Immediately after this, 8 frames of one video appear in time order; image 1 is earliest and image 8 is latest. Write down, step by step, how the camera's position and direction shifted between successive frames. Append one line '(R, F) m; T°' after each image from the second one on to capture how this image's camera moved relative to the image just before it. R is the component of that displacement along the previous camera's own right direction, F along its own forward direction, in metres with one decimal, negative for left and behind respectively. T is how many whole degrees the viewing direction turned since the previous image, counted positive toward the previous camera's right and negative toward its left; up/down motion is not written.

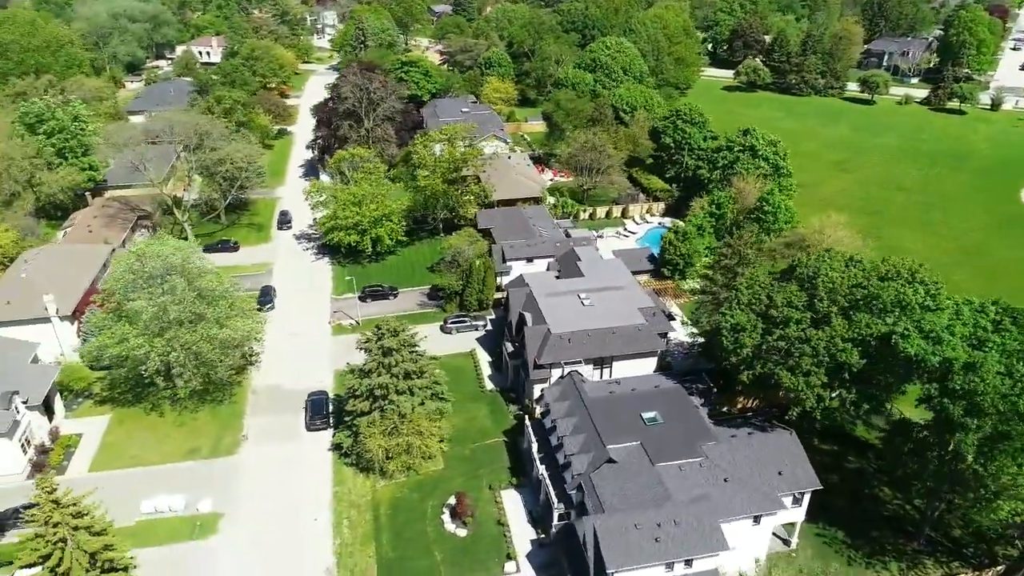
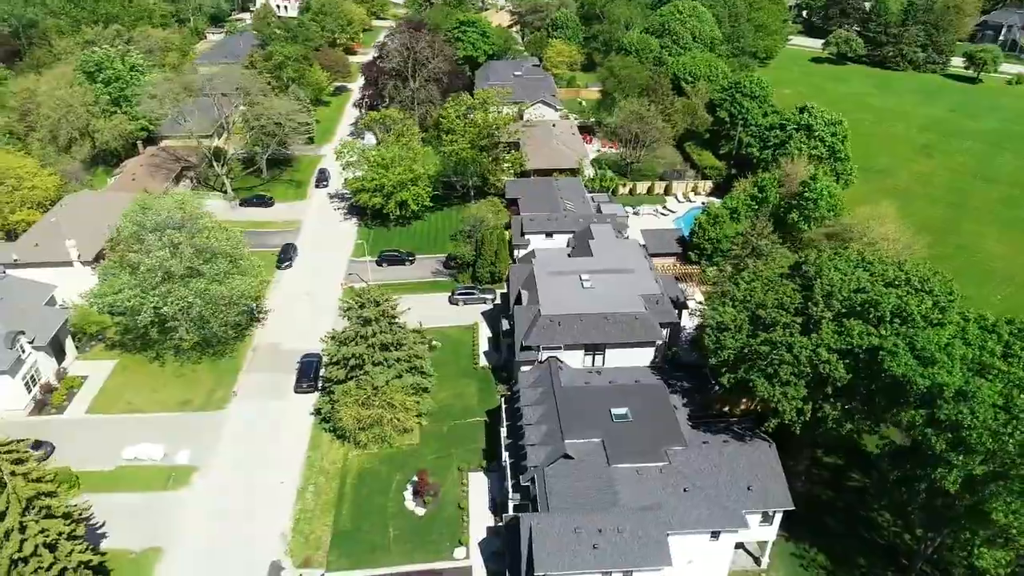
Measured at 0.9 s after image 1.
(+5.7, +2.2) m; -7°
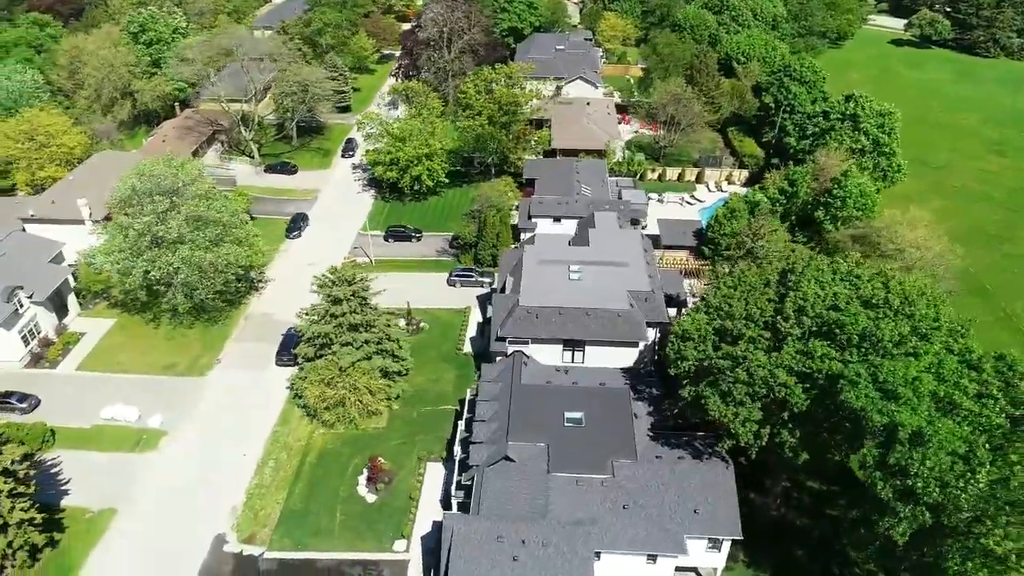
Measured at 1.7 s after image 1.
(+5.4, +2.0) m; -6°
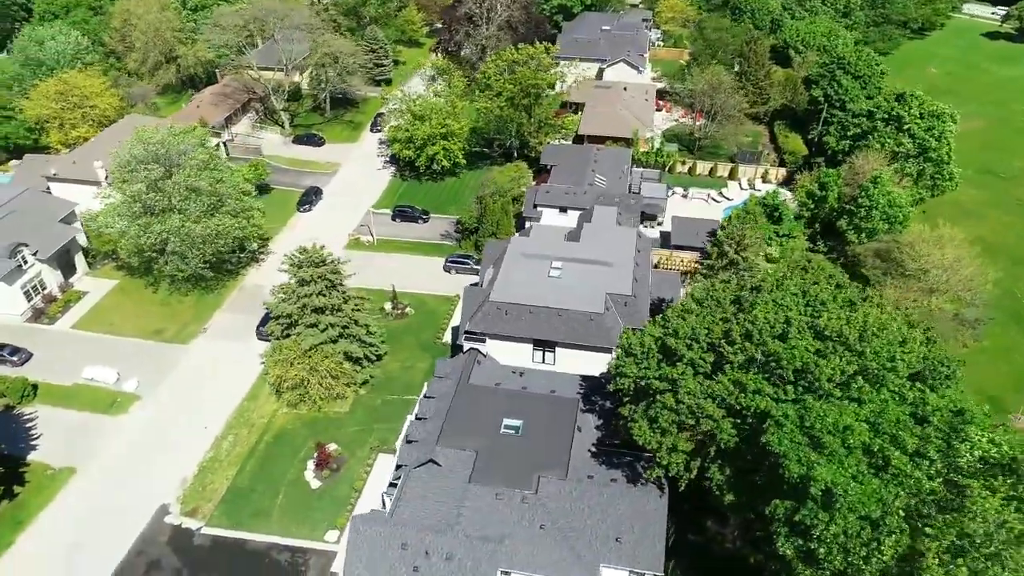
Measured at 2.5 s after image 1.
(+5.8, +2.0) m; -6°
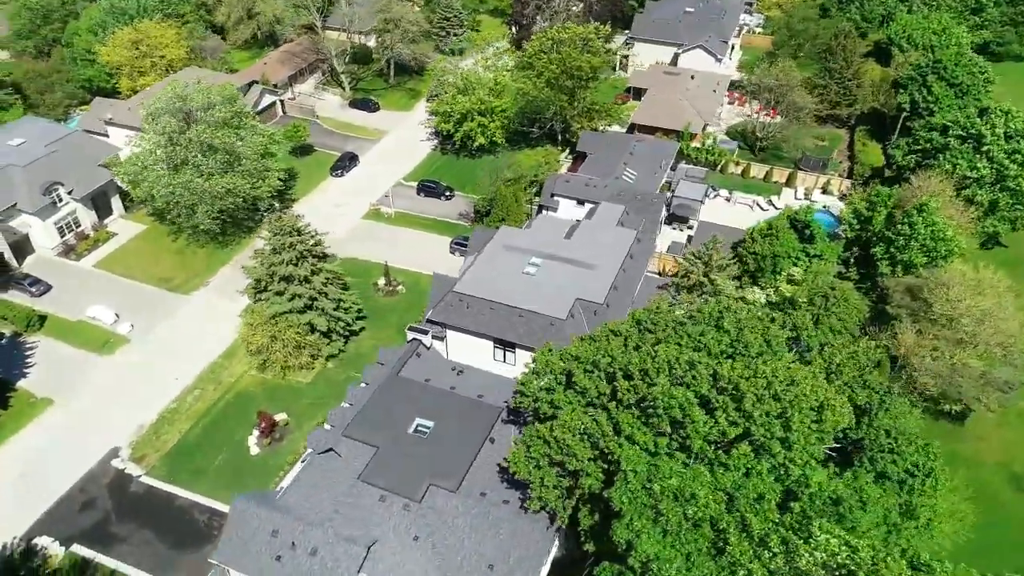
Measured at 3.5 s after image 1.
(+7.9, +2.5) m; -9°
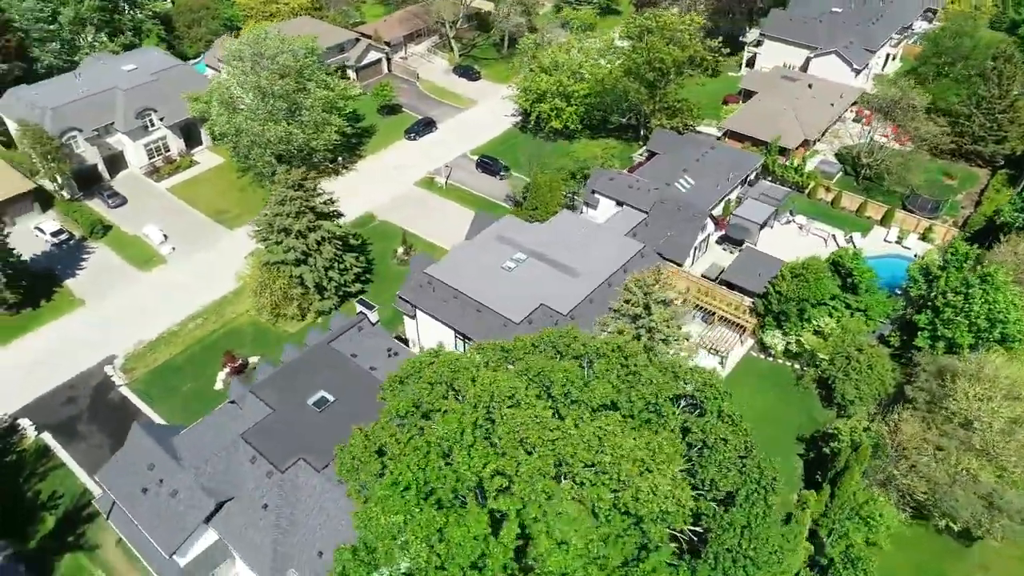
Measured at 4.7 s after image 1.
(+9.9, +2.9) m; -13°
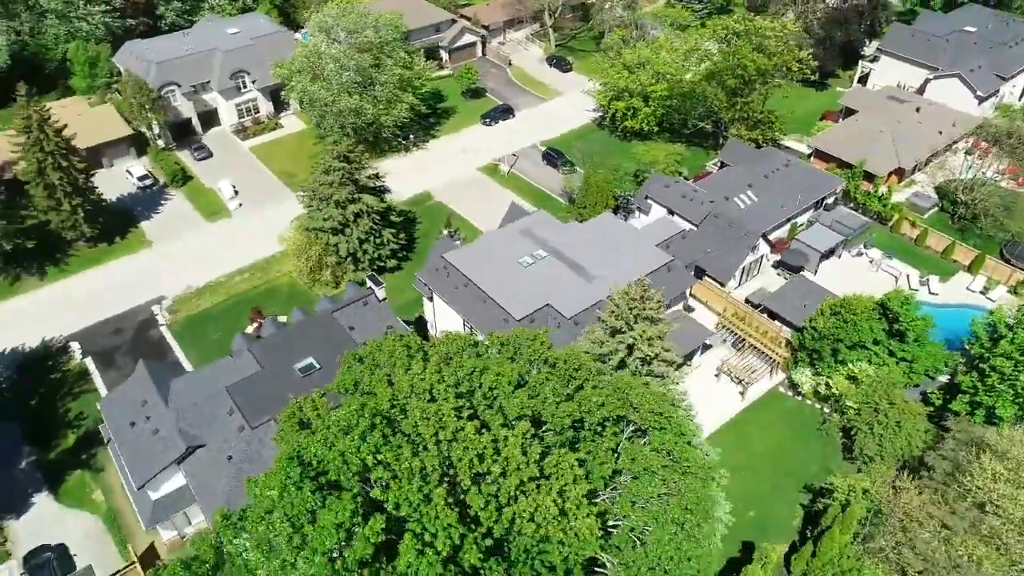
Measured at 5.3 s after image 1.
(+5.1, +1.0) m; -9°
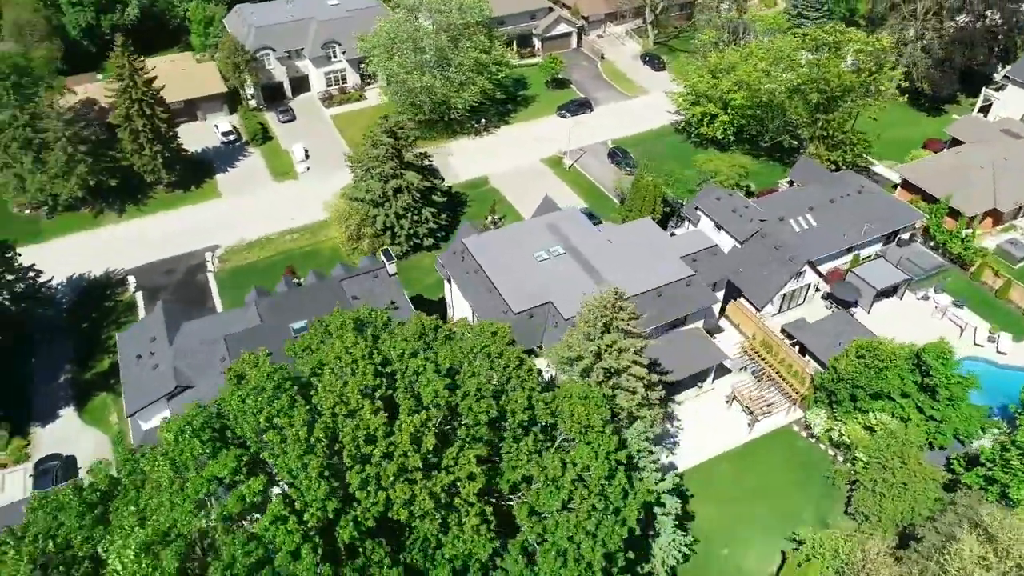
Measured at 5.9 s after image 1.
(+5.2, +0.8) m; -9°
